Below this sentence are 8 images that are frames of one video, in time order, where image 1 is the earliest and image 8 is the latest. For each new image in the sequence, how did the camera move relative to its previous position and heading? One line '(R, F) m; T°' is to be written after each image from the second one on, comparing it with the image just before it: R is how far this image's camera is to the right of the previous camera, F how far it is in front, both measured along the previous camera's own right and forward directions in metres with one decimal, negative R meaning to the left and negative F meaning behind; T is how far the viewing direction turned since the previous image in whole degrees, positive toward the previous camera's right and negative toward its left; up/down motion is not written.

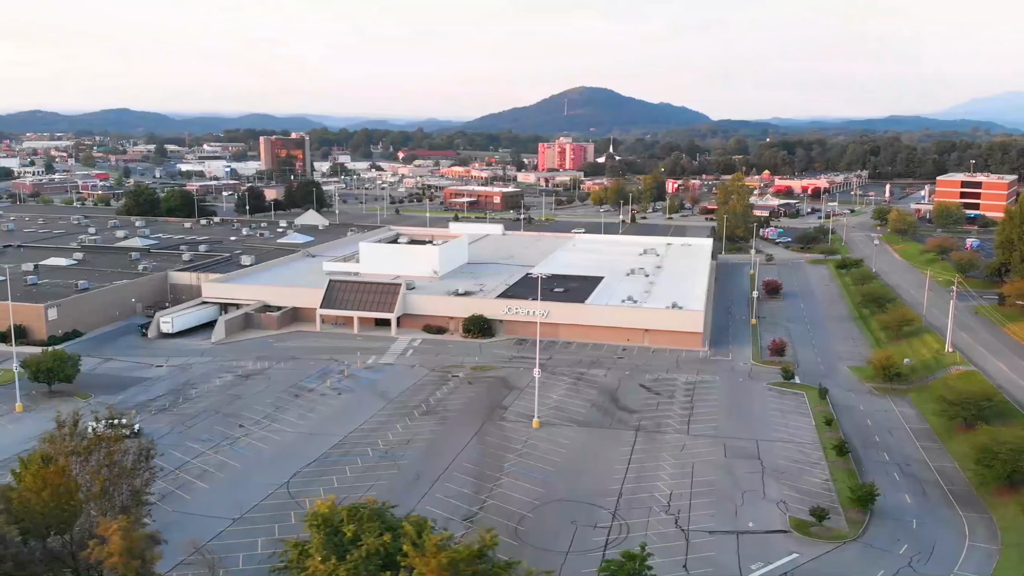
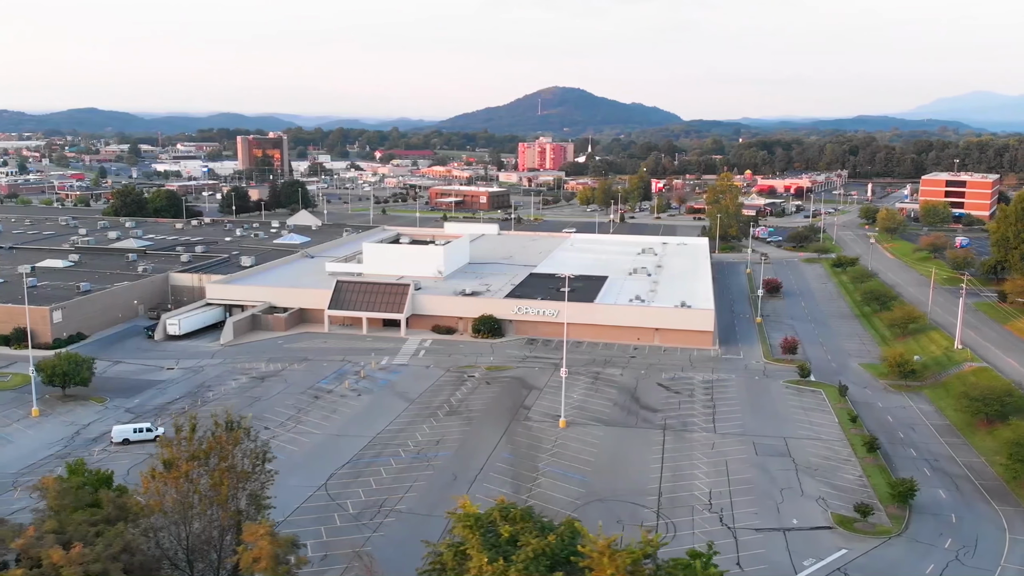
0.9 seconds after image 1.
(-1.6, 0.0) m; +2°
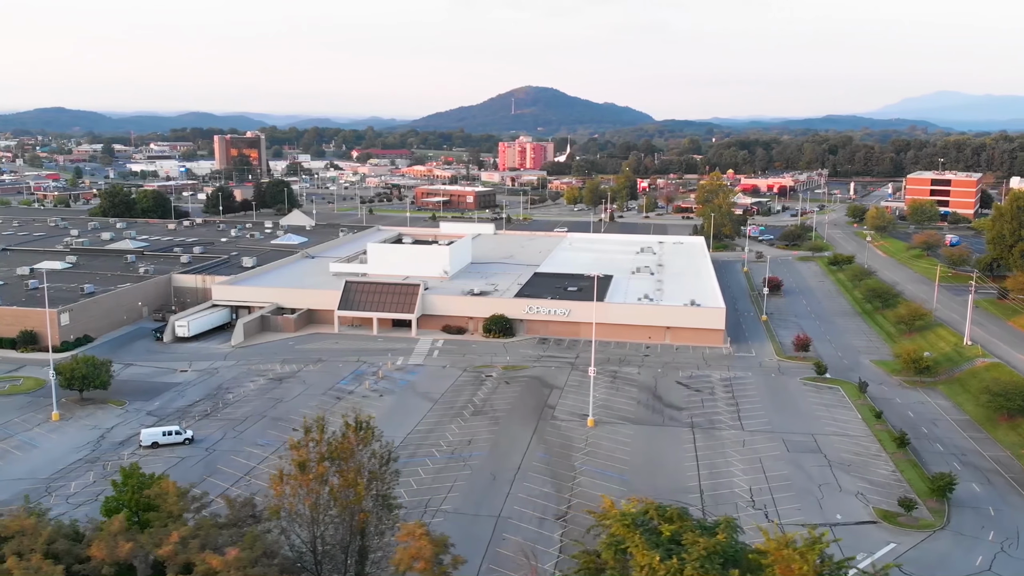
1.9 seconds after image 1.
(-1.7, 0.0) m; +2°
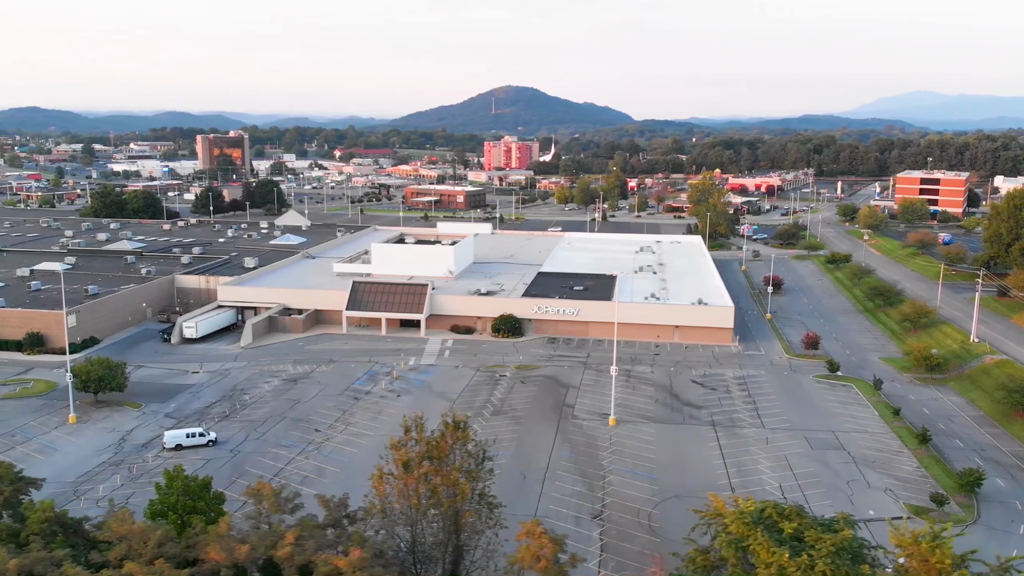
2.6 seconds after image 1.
(-1.3, 0.0) m; +1°
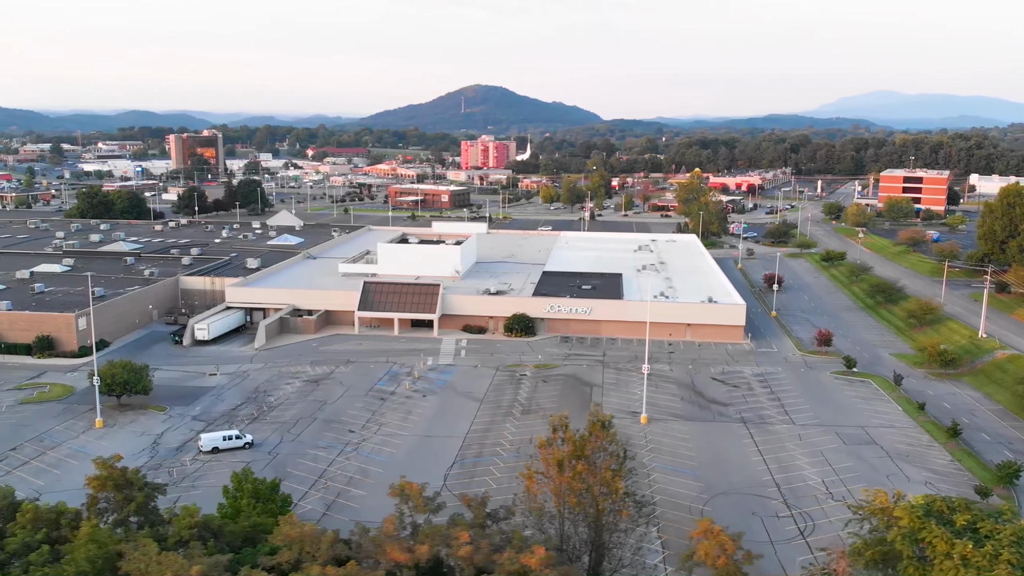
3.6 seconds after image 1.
(-1.9, 0.0) m; +2°
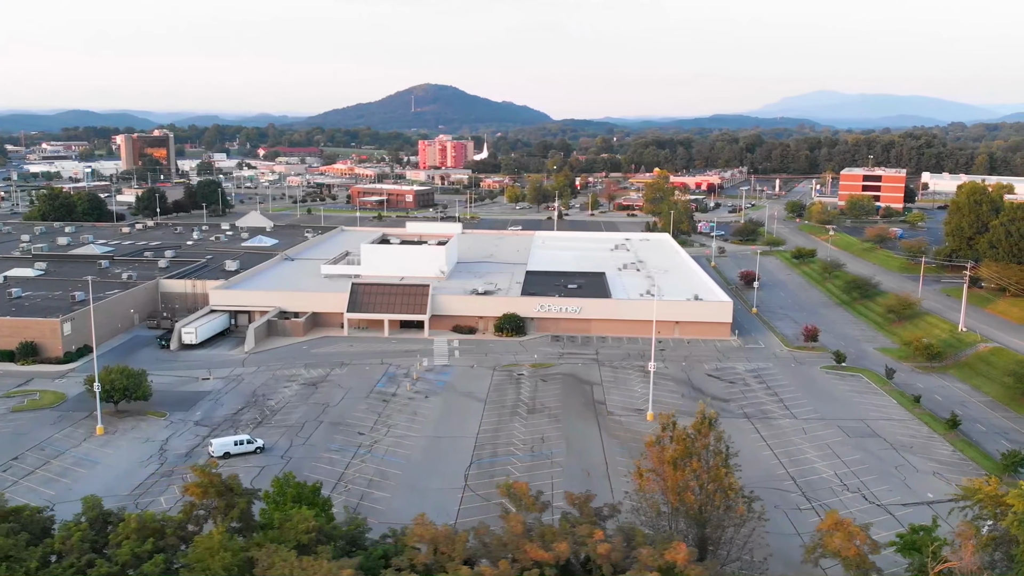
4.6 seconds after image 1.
(-1.7, 0.0) m; +3°
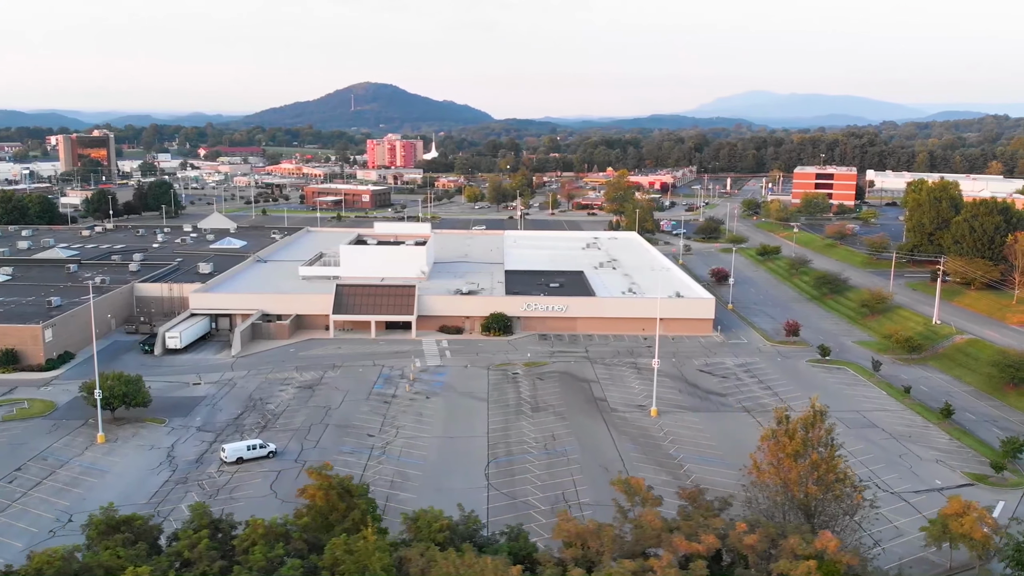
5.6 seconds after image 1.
(-2.0, -0.1) m; +4°
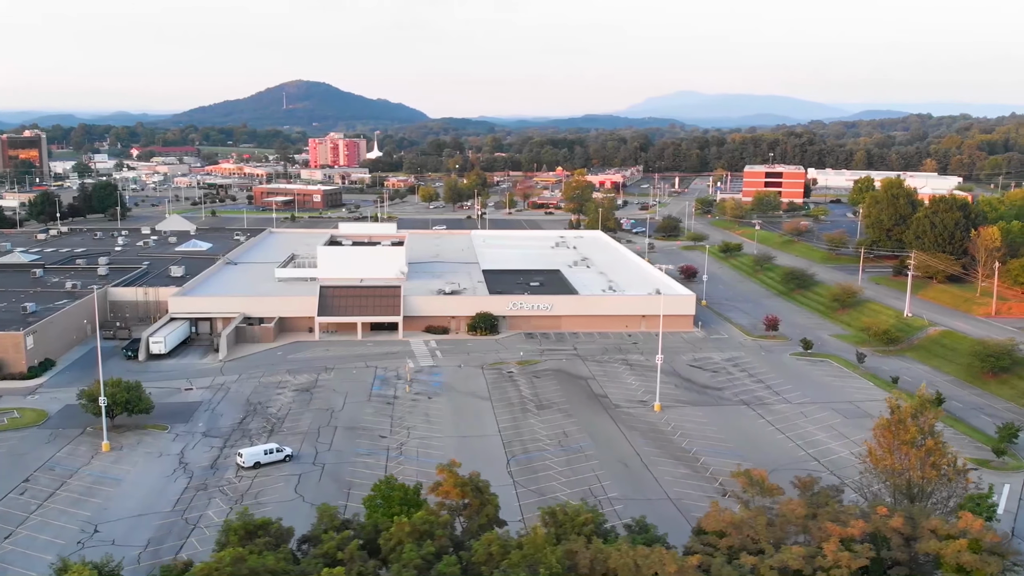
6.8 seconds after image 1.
(-2.2, -0.1) m; +4°
